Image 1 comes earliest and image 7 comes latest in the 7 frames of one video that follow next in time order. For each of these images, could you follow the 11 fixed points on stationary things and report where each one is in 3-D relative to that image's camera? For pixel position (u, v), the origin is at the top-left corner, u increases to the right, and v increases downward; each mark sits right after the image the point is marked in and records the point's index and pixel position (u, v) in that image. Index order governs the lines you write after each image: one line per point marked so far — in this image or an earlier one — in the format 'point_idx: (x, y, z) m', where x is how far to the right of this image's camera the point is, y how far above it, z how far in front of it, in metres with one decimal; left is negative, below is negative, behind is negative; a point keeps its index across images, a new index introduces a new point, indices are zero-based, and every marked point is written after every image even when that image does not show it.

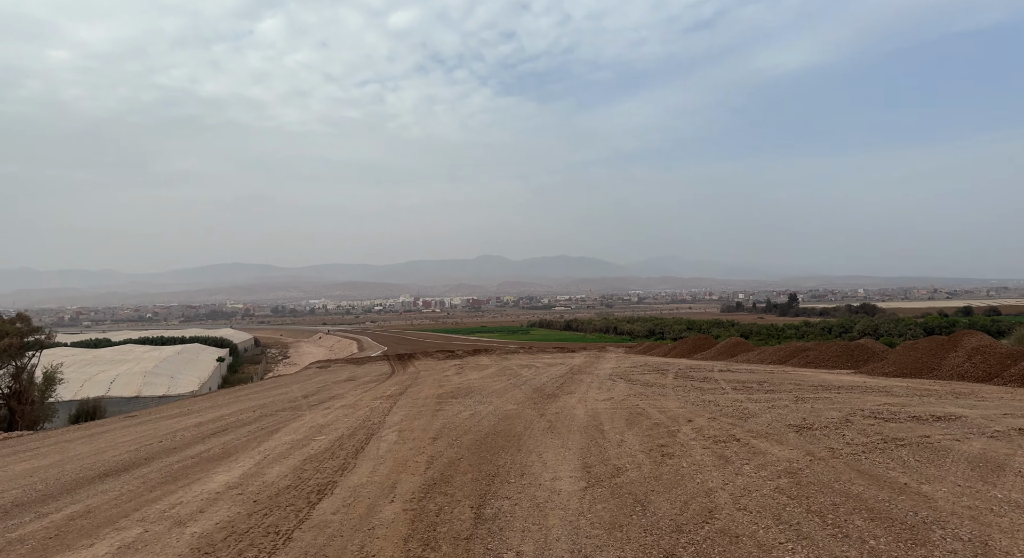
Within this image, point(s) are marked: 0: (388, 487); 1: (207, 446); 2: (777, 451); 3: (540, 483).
0: (-1.8, -3.1, +9.3) m
1: (-7.0, -3.8, +14.4) m
2: (+4.2, -2.7, +10.0) m
3: (+0.4, -2.9, +8.7) m
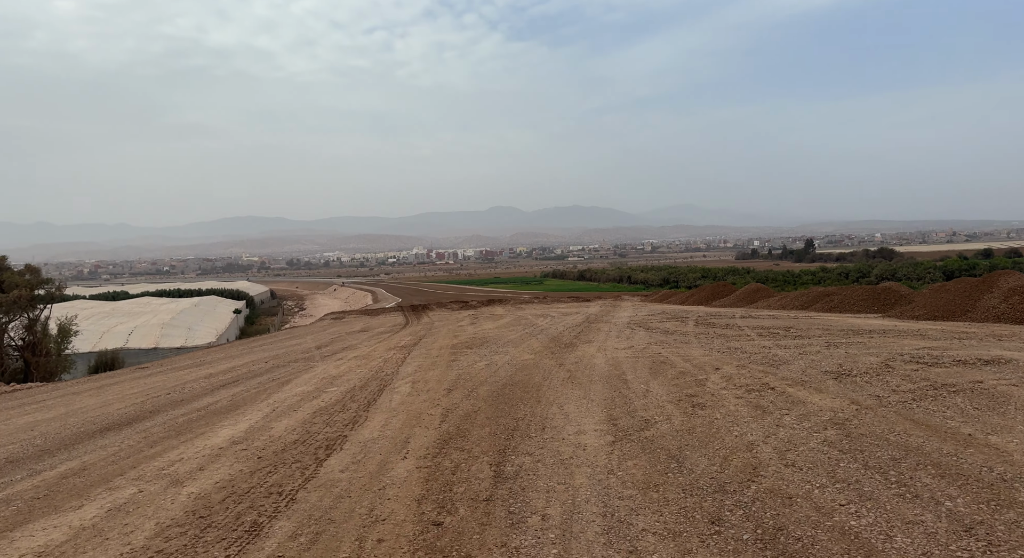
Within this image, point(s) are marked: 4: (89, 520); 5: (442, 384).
0: (-1.6, -2.3, +8.7) m
1: (-6.6, -2.6, +13.9) m
2: (+4.5, -1.8, +9.3) m
3: (+0.7, -2.1, +8.1) m
4: (-4.2, -2.4, +6.2) m
5: (-1.5, -2.3, +13.4) m
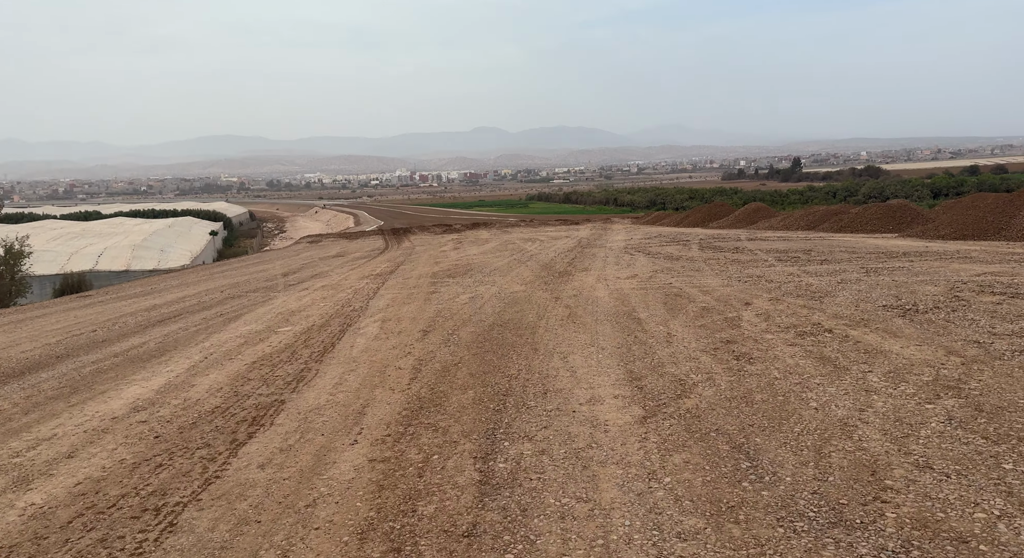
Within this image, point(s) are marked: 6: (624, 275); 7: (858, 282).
0: (-1.7, -1.4, +6.5) m
1: (-6.8, -1.2, +11.6) m
2: (+4.4, -0.8, +7.1) m
3: (+0.6, -1.2, +5.9) m
4: (-4.2, -1.8, +4.0) m
5: (-1.7, -0.8, +11.2) m
6: (+2.8, +0.1, +15.8) m
7: (+6.7, -0.1, +12.1) m
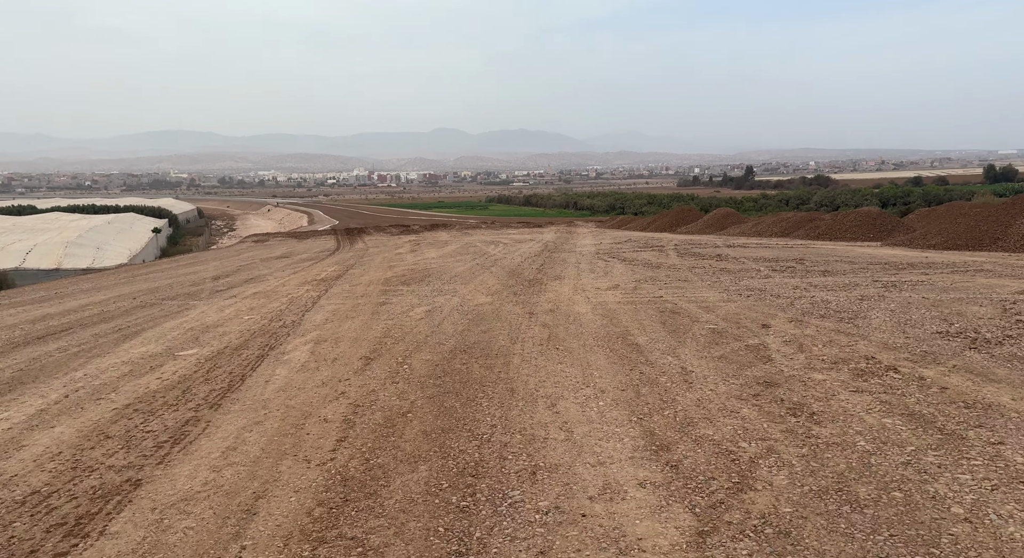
0: (-1.8, -1.5, +4.2) m
1: (-7.3, -1.3, +9.0) m
2: (+4.2, -1.0, +5.2) m
3: (+0.4, -1.4, +3.8) m
4: (-4.2, -1.9, +1.5) m
5: (-2.2, -1.0, +8.9) m
6: (+2.0, -0.1, +13.8) m
7: (+6.1, -0.3, +10.3) m
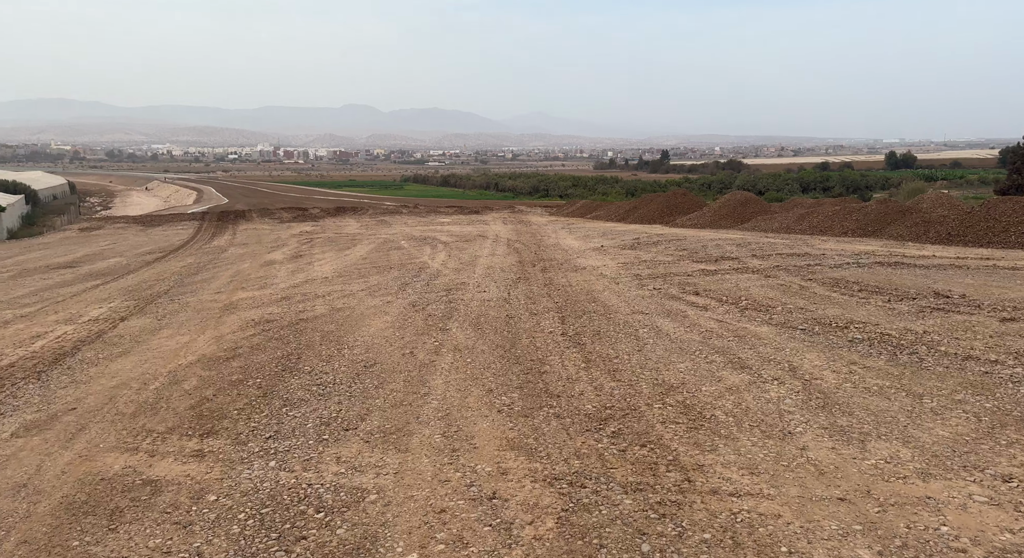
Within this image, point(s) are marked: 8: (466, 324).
0: (0.0, -3.0, -6.8) m
1: (-6.0, -2.6, -2.9) m
2: (+5.9, -2.4, -5.0) m
3: (+2.3, -2.9, -7.0) m
4: (-2.0, -3.5, -9.8) m
5: (-0.9, -2.3, -2.3) m
6: (+2.6, -1.3, +3.1) m
7: (+7.1, -1.6, +0.3) m
8: (-0.7, -0.5, +8.8) m
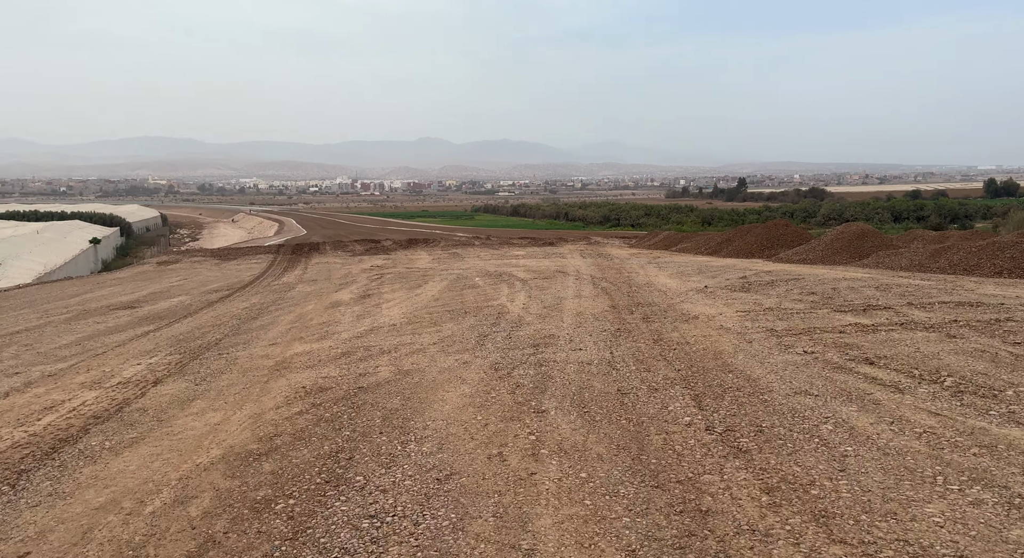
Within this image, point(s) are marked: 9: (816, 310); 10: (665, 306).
0: (-0.4, -3.0, -9.0) m
1: (-6.0, -2.8, -4.4) m
2: (+5.6, -2.5, -7.8) m
3: (+1.8, -2.9, -9.4) m
4: (-2.8, -3.3, -11.8) m
5: (-0.9, -2.5, -4.4) m
6: (+3.2, -1.8, +0.7) m
7: (+7.4, -1.9, -2.7) m
8: (+0.5, -1.2, +6.7) m
9: (+5.8, -0.5, +12.1) m
10: (+3.6, -0.5, +13.2) m
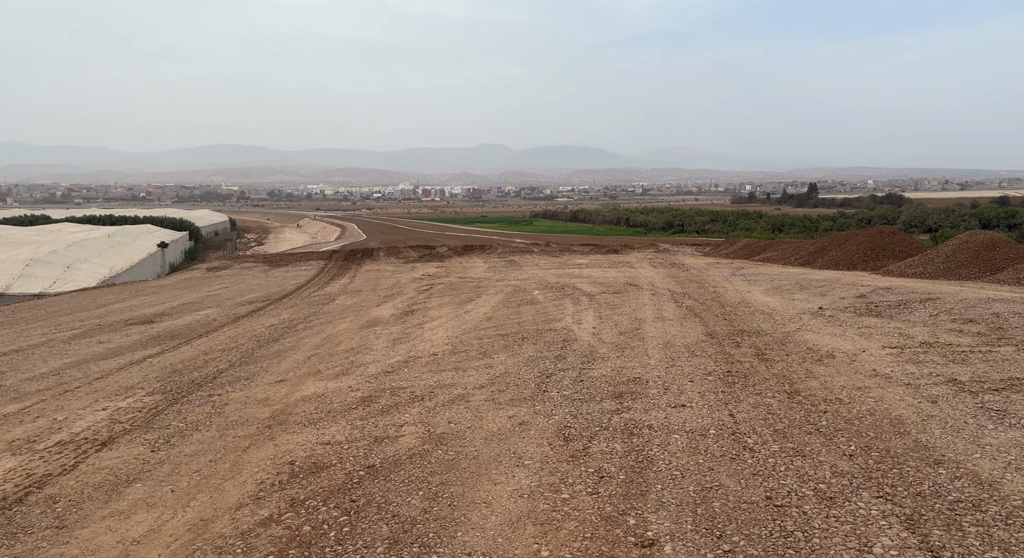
0: (-1.3, -3.1, -11.5) m
1: (-6.4, -2.9, -6.4) m
2: (+4.7, -2.7, -10.9) m
3: (+0.9, -3.0, -12.1) m
4: (-3.9, -3.4, -14.1) m
5: (-1.4, -2.6, -6.9) m
6: (+3.2, -2.0, -2.2) m
7: (+7.0, -2.2, -5.9) m
8: (+1.1, -1.5, +4.1) m
9: (+6.9, -0.9, +8.9) m
10: (+4.8, -0.8, +10.3) m
